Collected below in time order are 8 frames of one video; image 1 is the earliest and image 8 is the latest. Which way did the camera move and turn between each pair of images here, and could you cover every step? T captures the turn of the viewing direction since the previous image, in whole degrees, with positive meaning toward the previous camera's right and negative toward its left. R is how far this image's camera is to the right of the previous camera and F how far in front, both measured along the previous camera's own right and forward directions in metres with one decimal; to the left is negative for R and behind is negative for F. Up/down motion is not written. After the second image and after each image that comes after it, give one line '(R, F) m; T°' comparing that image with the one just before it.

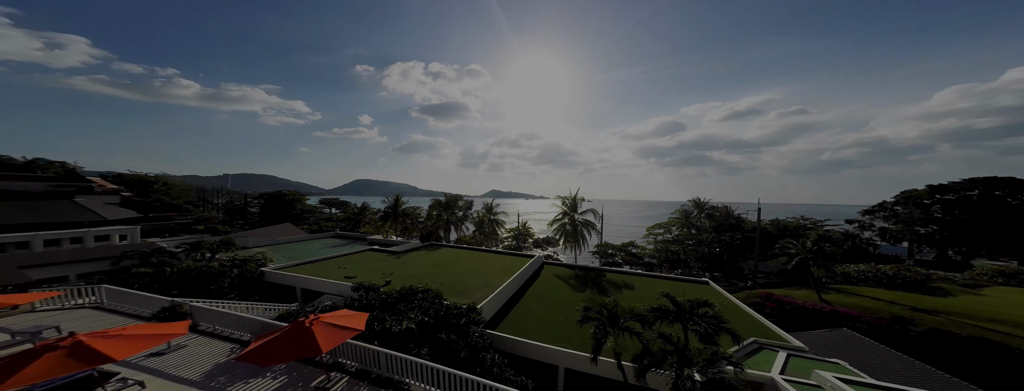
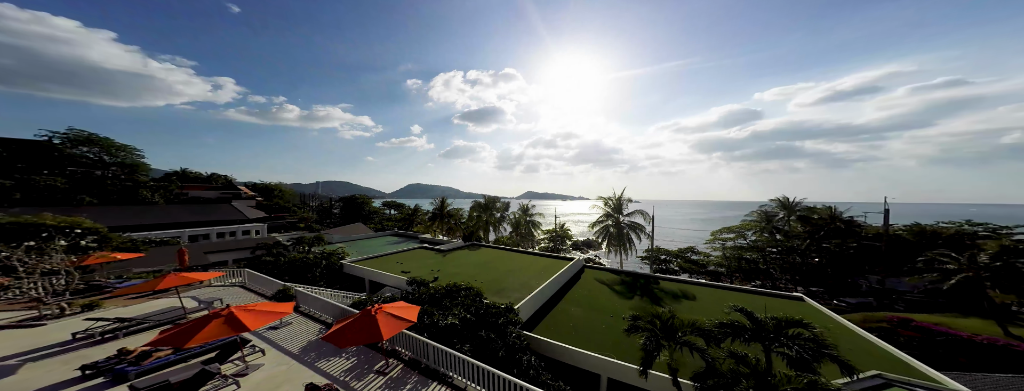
(+0.9, 0.0) m; -11°
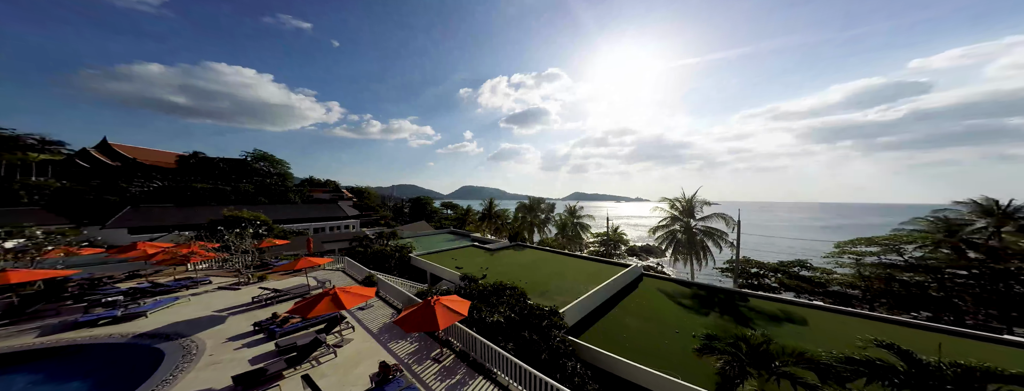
(+0.4, +0.1) m; -12°
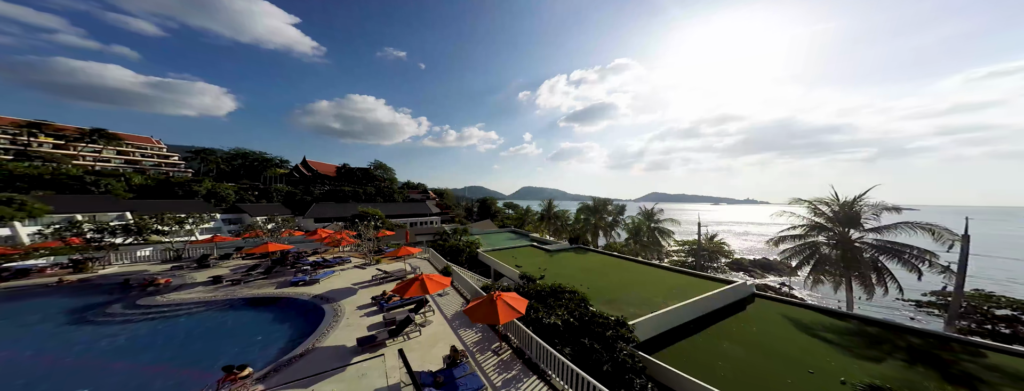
(-0.4, +0.2) m; -12°
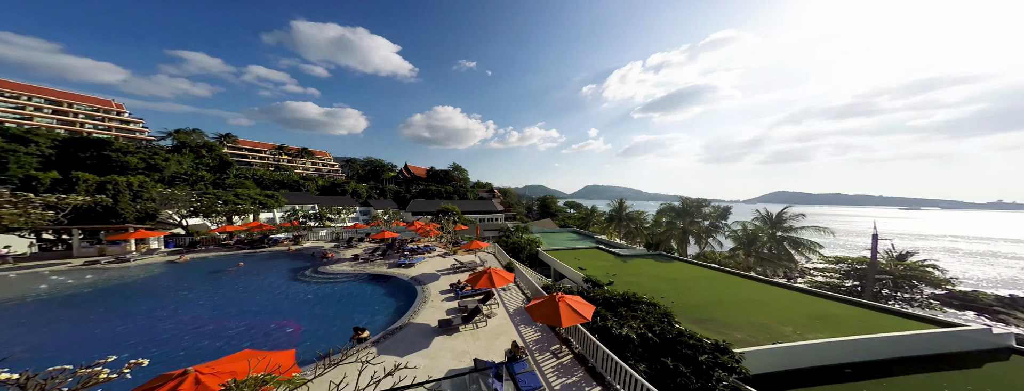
(-0.6, +0.4) m; -13°
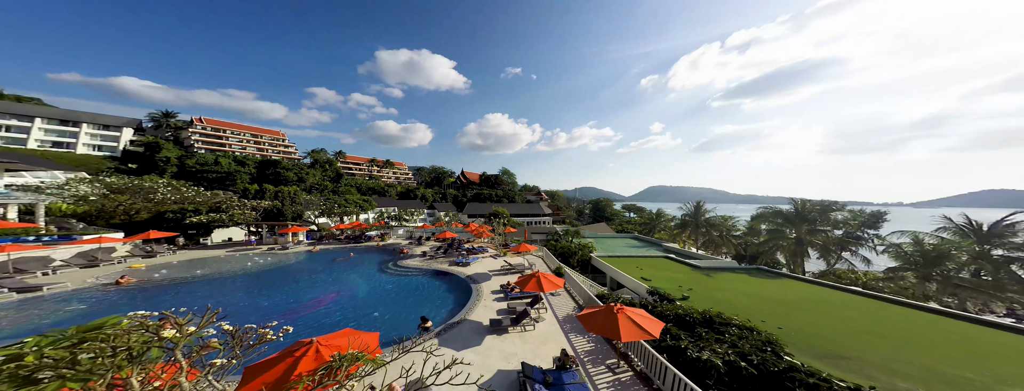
(+0.9, +0.3) m; -12°
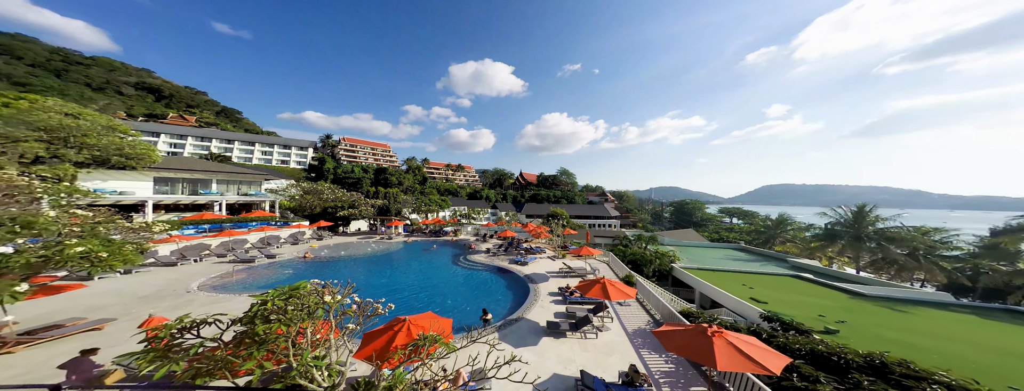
(+2.6, +0.2) m; -16°
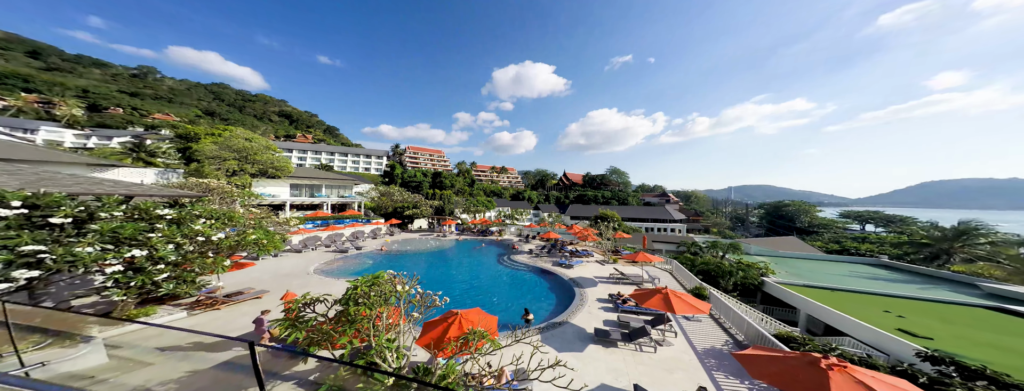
(+2.4, +0.3) m; -13°
